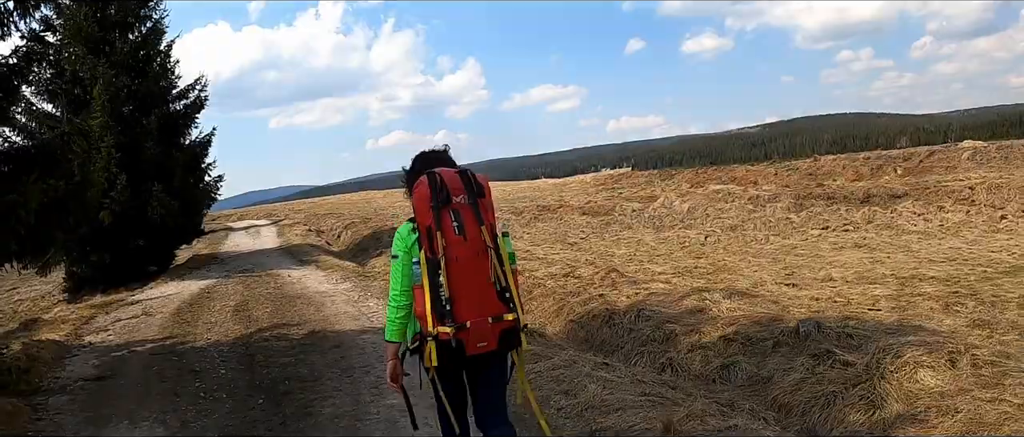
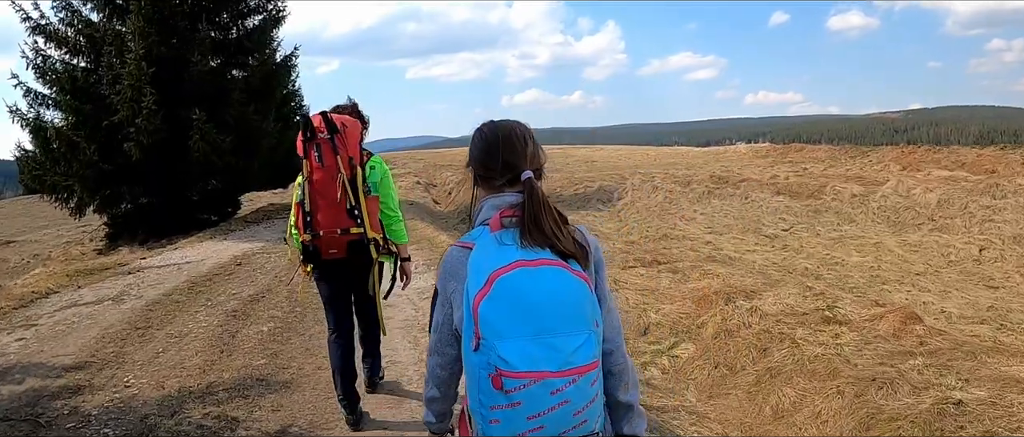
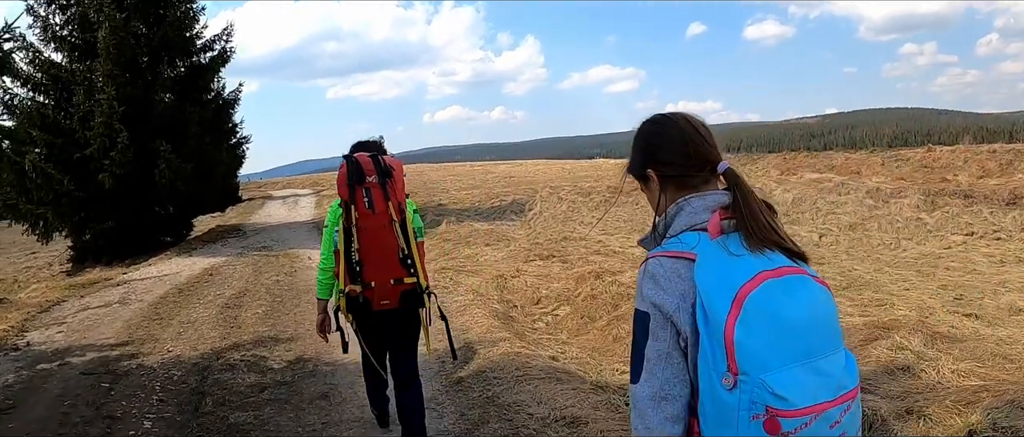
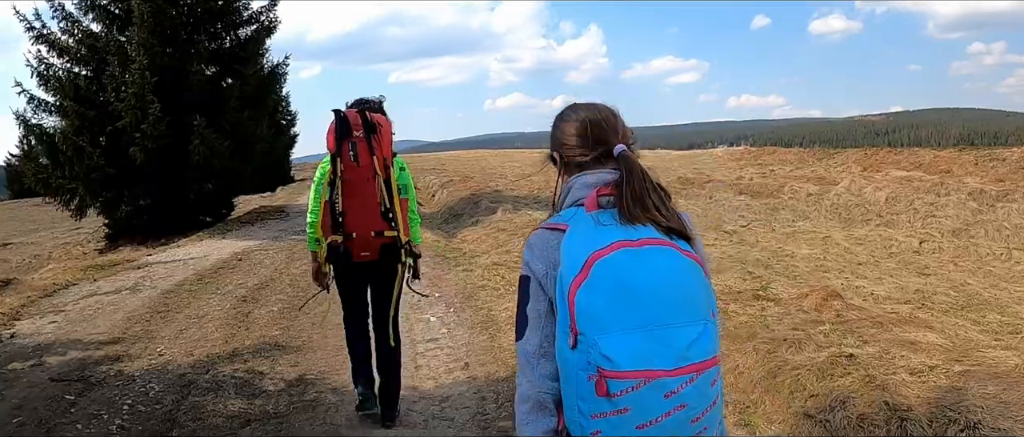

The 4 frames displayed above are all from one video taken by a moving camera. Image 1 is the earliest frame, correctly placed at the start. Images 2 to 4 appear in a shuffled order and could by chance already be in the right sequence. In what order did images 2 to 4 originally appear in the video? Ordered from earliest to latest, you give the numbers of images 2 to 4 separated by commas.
3, 4, 2
